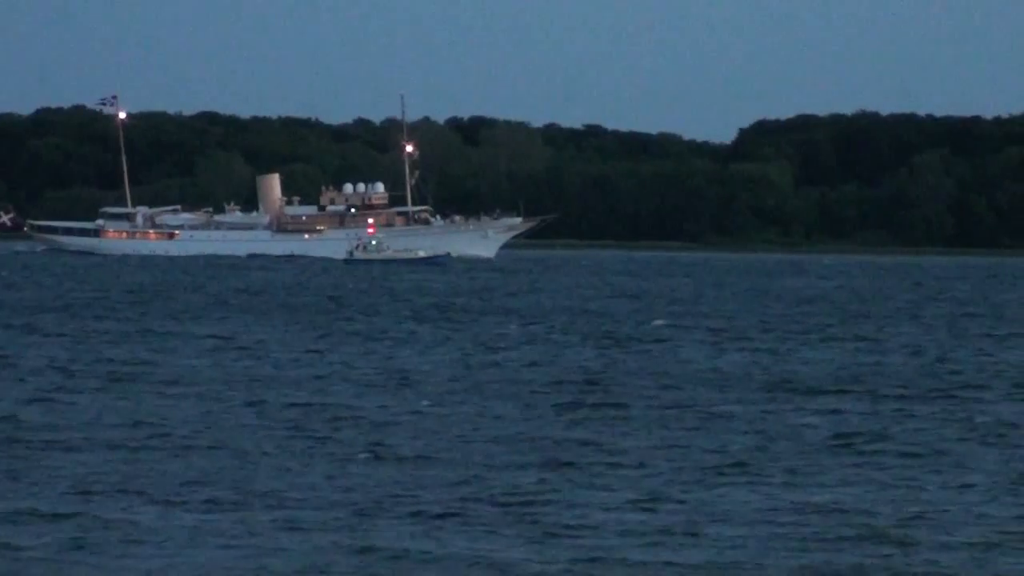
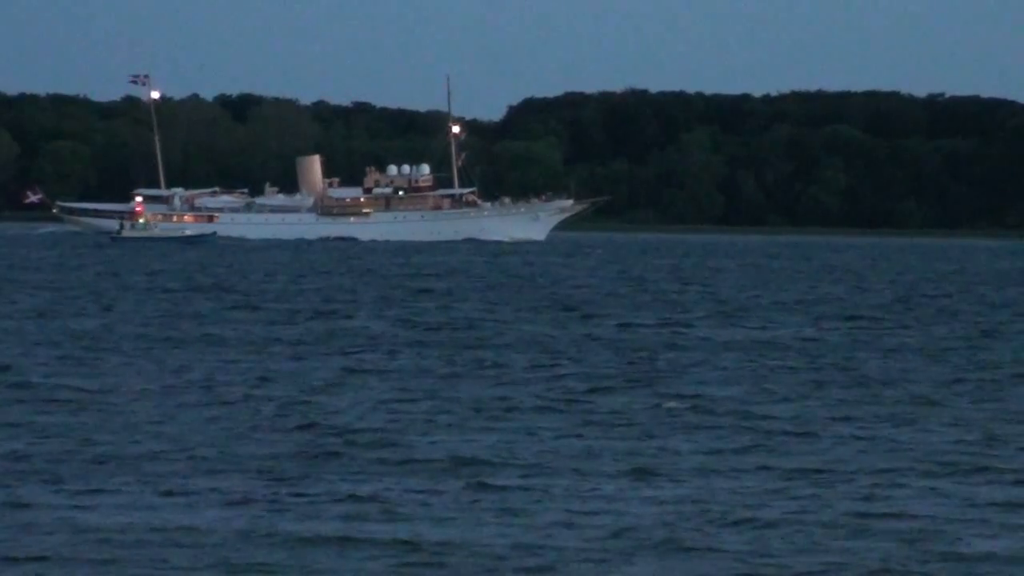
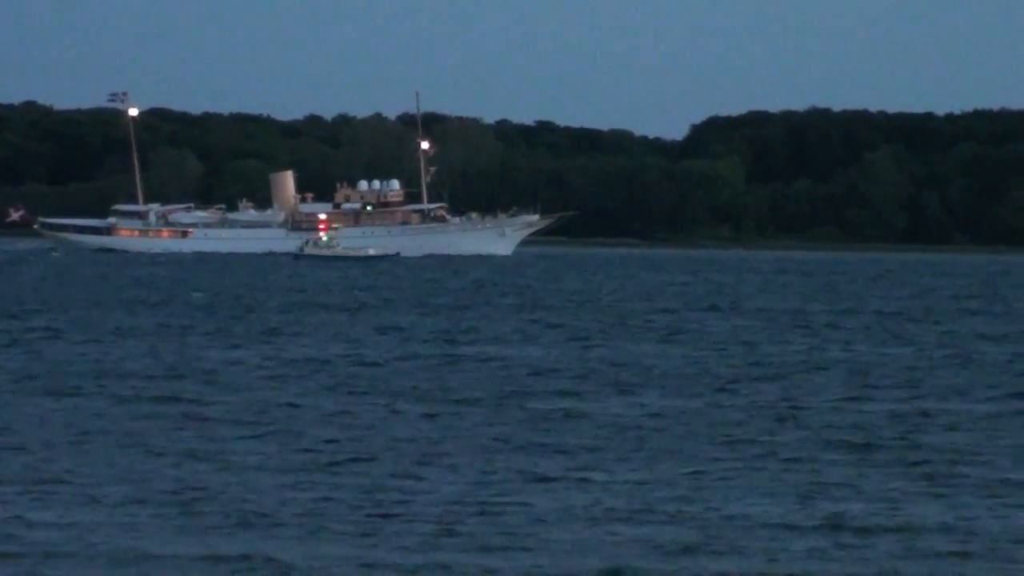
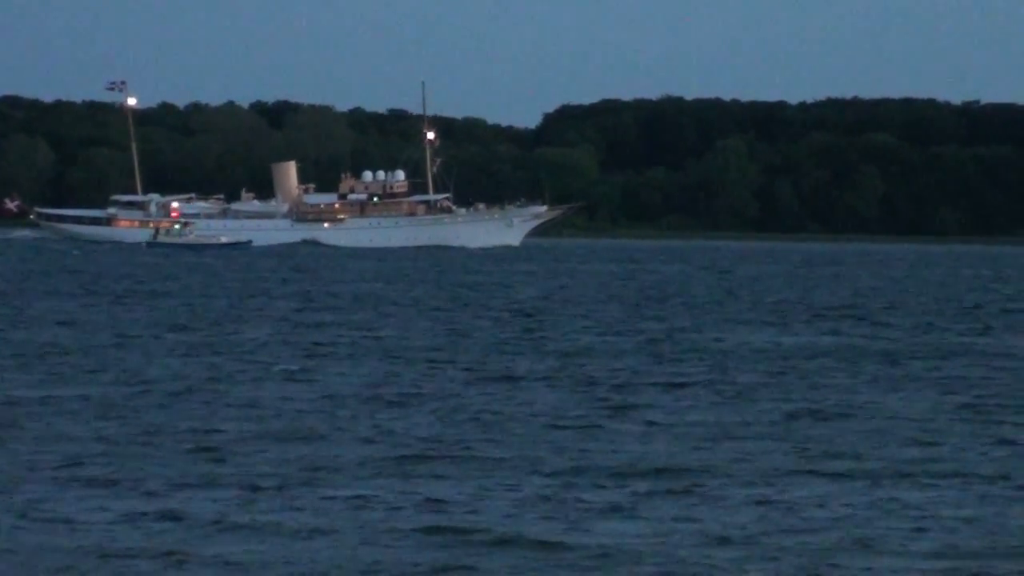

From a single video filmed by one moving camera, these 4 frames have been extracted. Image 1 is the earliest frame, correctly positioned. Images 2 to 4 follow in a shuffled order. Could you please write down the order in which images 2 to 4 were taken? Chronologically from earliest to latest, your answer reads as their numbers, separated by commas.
3, 4, 2
